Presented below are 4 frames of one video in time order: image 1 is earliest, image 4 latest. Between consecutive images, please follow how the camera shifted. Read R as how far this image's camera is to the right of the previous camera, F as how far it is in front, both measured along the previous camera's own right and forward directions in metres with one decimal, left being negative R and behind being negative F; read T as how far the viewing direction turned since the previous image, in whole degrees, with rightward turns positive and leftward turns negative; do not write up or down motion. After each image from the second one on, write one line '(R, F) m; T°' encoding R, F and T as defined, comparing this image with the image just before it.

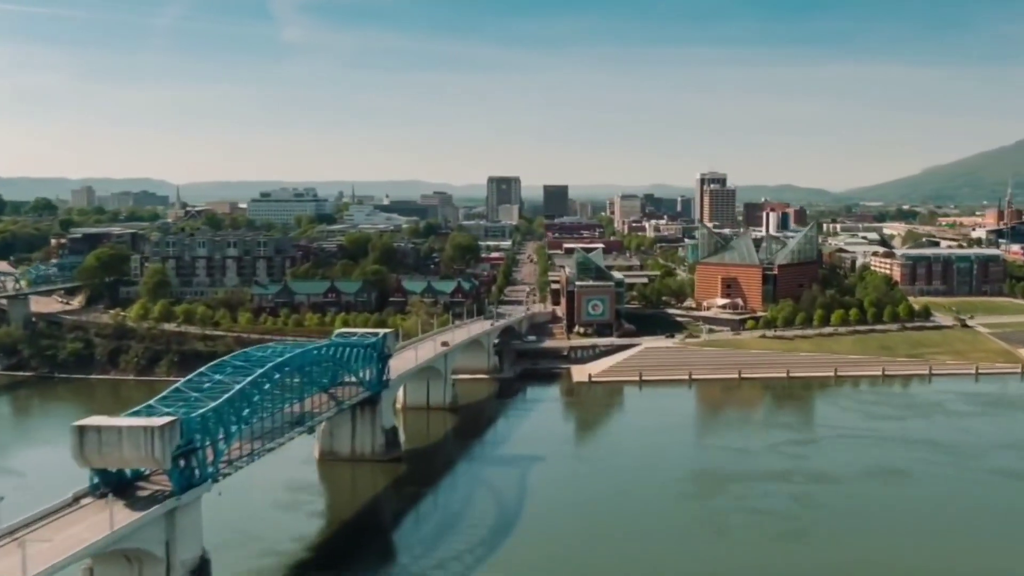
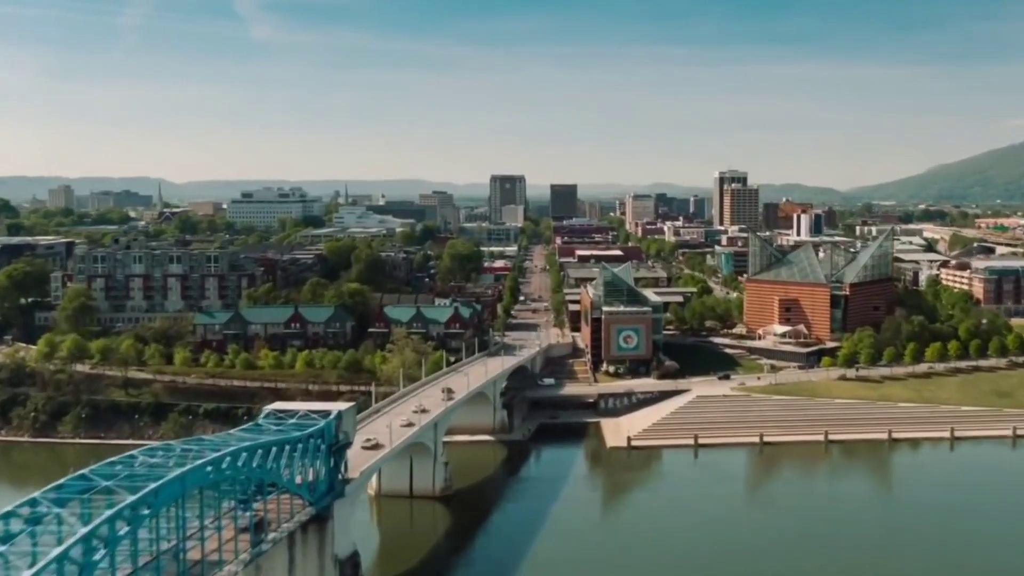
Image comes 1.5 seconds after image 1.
(-0.2, +7.8) m; 0°
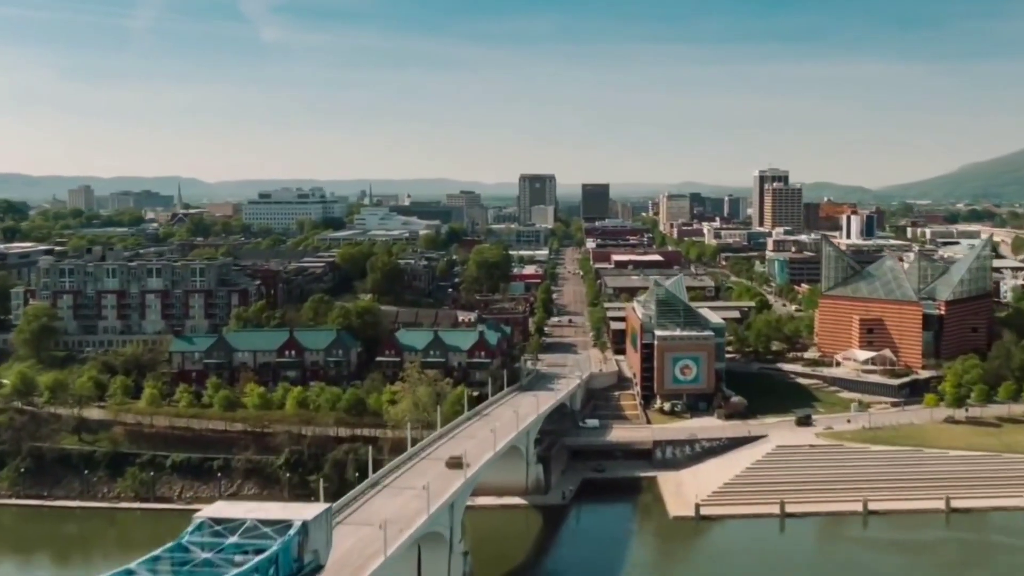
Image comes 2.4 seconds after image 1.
(-0.2, +4.8) m; -1°
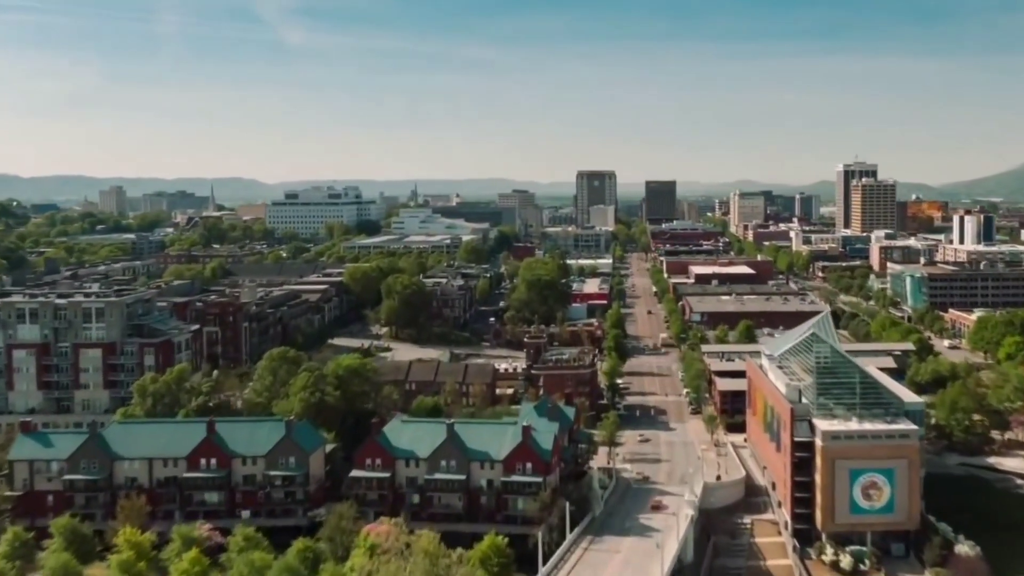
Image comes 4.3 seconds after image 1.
(-0.1, +10.0) m; -3°
